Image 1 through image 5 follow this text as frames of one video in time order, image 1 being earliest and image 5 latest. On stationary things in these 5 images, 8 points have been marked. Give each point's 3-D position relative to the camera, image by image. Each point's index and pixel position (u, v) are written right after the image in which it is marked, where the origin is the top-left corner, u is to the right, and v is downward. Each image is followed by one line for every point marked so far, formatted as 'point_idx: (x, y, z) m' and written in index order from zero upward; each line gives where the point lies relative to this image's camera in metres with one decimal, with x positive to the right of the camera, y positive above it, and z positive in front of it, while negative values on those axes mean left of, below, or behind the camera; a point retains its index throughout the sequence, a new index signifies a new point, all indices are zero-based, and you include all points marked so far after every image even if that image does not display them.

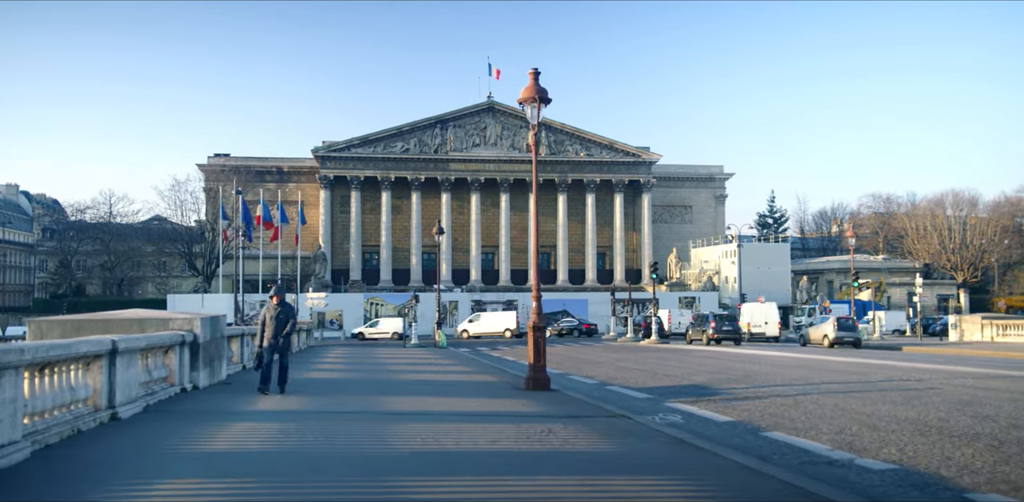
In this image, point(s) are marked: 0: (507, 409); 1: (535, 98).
0: (-0.1, -2.3, +12.5) m
1: (+0.4, +2.9, +16.6) m
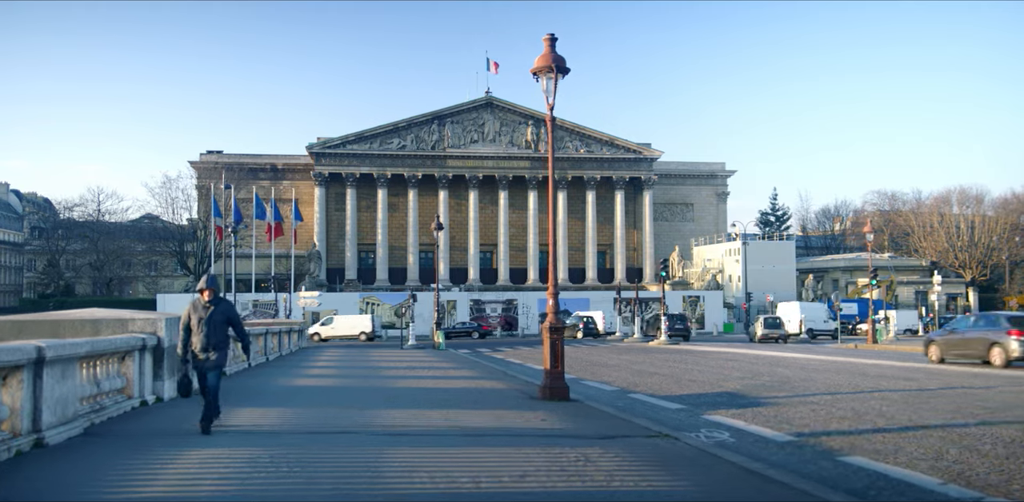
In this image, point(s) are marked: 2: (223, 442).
0: (+0.2, -2.2, +10.5) m
1: (+0.7, +3.1, +14.6) m
2: (-3.0, -2.0, +9.0) m
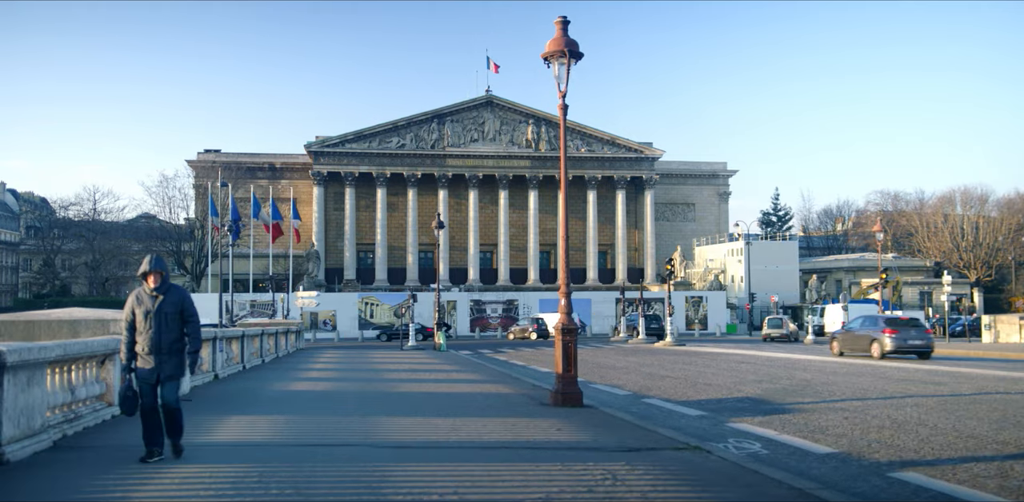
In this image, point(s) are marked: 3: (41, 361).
0: (+0.3, -2.1, +9.6) m
1: (+0.8, +3.1, +13.7) m
2: (-2.9, -1.9, +8.1) m
3: (-4.4, -1.0, +8.1) m
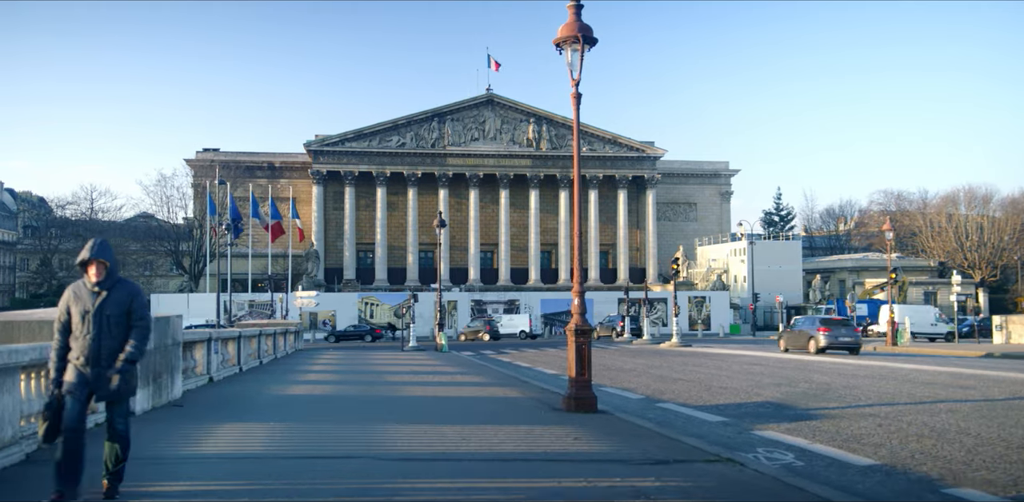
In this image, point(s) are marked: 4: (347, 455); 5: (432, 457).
0: (+0.5, -2.0, +8.9) m
1: (+1.0, +3.2, +13.0) m
2: (-2.7, -1.9, +7.4) m
3: (-4.2, -1.0, +7.4) m
4: (-1.6, -2.0, +8.4) m
5: (-0.8, -2.0, +8.4) m
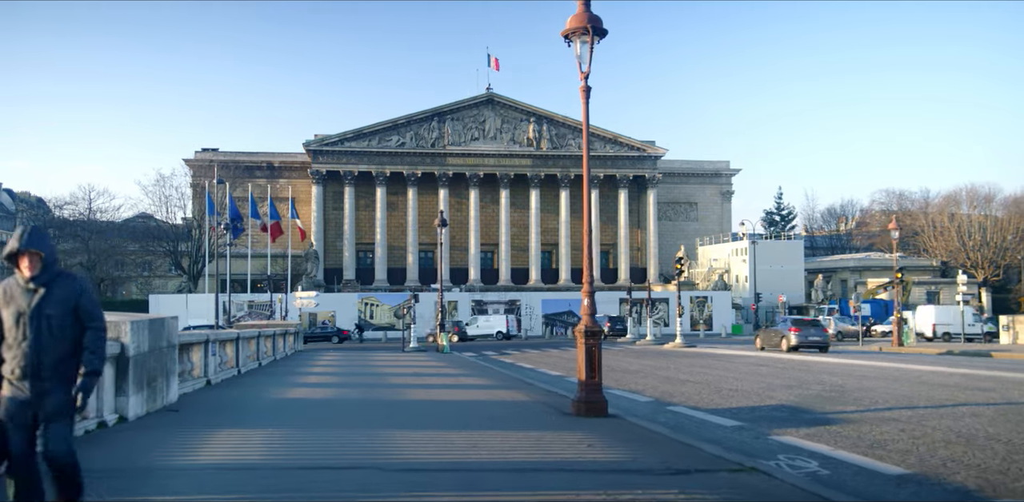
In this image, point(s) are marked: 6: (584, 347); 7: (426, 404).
0: (+0.6, -2.0, +8.5) m
1: (+1.1, +3.2, +12.6) m
2: (-2.6, -1.9, +7.0) m
3: (-4.1, -1.0, +6.9) m
4: (-1.5, -1.9, +7.9) m
5: (-0.7, -2.0, +8.0) m
6: (+1.0, -1.4, +12.4) m
7: (-1.4, -2.5, +14.0) m
